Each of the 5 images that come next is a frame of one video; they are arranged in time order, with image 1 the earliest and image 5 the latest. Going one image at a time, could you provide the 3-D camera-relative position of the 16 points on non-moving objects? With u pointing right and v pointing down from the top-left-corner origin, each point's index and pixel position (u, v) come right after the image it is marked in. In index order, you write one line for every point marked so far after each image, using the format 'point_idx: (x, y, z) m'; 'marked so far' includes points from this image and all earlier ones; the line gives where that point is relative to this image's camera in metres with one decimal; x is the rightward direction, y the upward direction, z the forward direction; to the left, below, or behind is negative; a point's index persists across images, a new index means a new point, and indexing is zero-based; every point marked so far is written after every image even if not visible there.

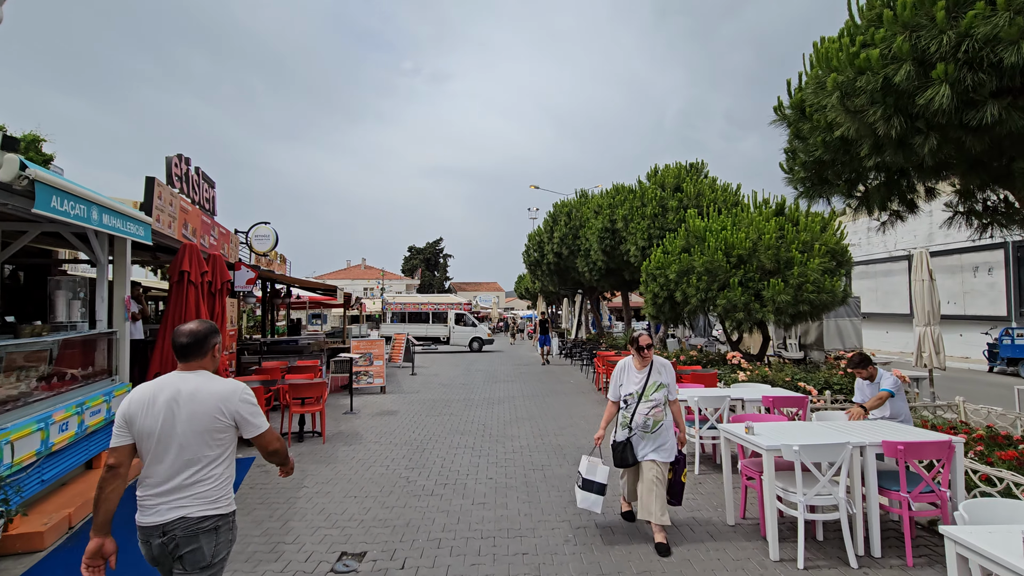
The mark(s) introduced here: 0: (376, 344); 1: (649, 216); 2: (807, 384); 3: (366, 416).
0: (-3.6, -1.5, +13.2) m
1: (+4.0, +2.1, +14.7) m
2: (+5.0, -1.6, +8.4) m
3: (-3.0, -2.6, +10.2) m
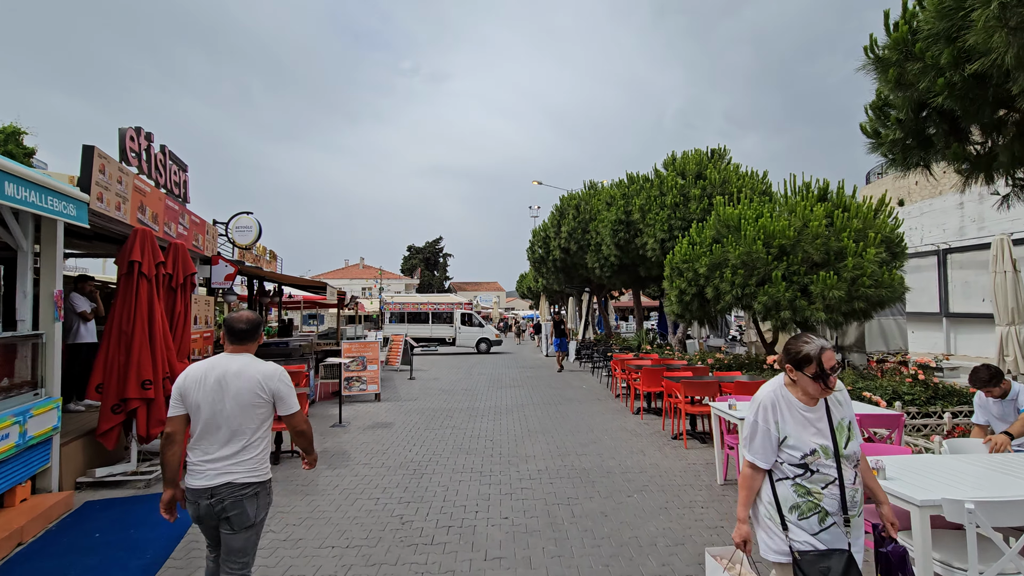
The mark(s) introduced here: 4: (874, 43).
0: (-3.4, -1.4, +12.0) m
1: (+4.2, +2.2, +13.4) m
2: (+5.2, -1.5, +7.2) m
3: (-2.8, -2.6, +9.0) m
4: (+3.6, +2.4, +4.9) m
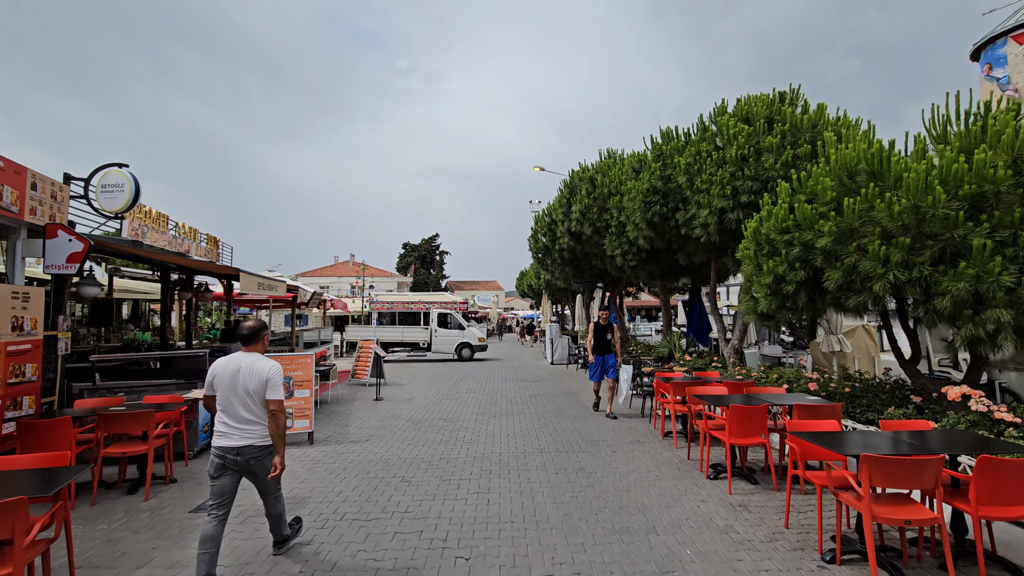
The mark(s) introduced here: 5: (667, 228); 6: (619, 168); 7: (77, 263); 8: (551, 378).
0: (-3.4, -1.2, +8.0) m
1: (+4.2, +2.4, +9.5) m
2: (+5.2, -1.3, +3.3) m
3: (-2.8, -2.4, +5.1) m
4: (+3.5, +2.6, +1.0) m
5: (+3.7, +1.4, +11.8) m
6: (+3.1, +3.5, +14.7) m
7: (-6.1, +0.4, +6.9) m
8: (+1.3, -3.0, +16.5) m
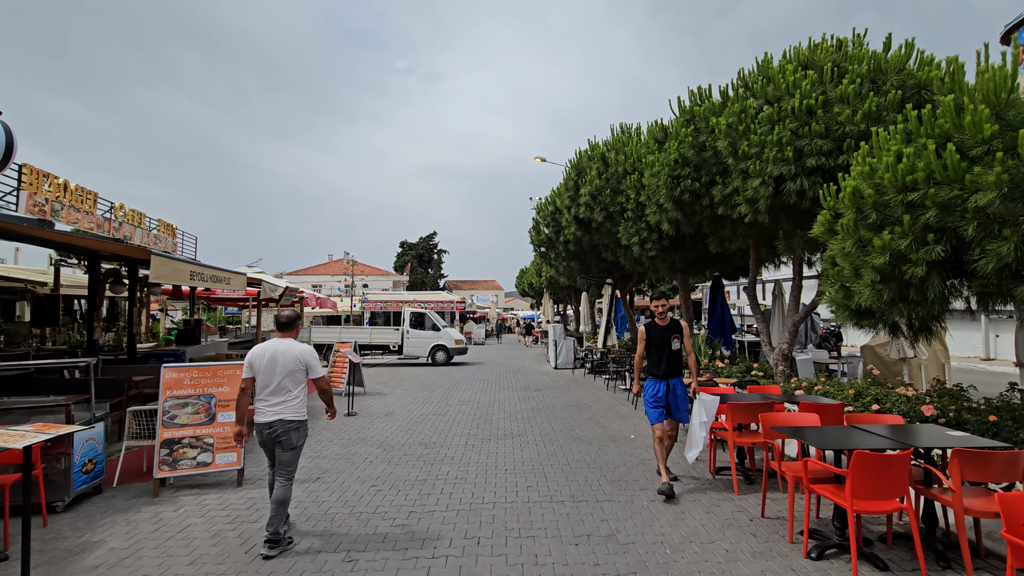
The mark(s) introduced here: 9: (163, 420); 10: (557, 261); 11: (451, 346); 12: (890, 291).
0: (-3.5, -1.1, +6.0) m
1: (+4.2, +2.6, +7.5) m
2: (+5.2, -1.2, +1.2) m
3: (-2.9, -2.2, +3.0) m
4: (+3.5, +2.8, -1.0) m
5: (+3.7, +1.6, +9.7) m
6: (+3.1, +3.7, +12.6) m
7: (-6.1, +0.6, +4.8) m
8: (+1.3, -2.8, +14.4) m
9: (-4.0, -1.5, +5.8) m
10: (+1.7, +1.1, +19.7) m
11: (-2.7, -2.3, +19.9) m
12: (+3.6, 0.0, +4.8) m
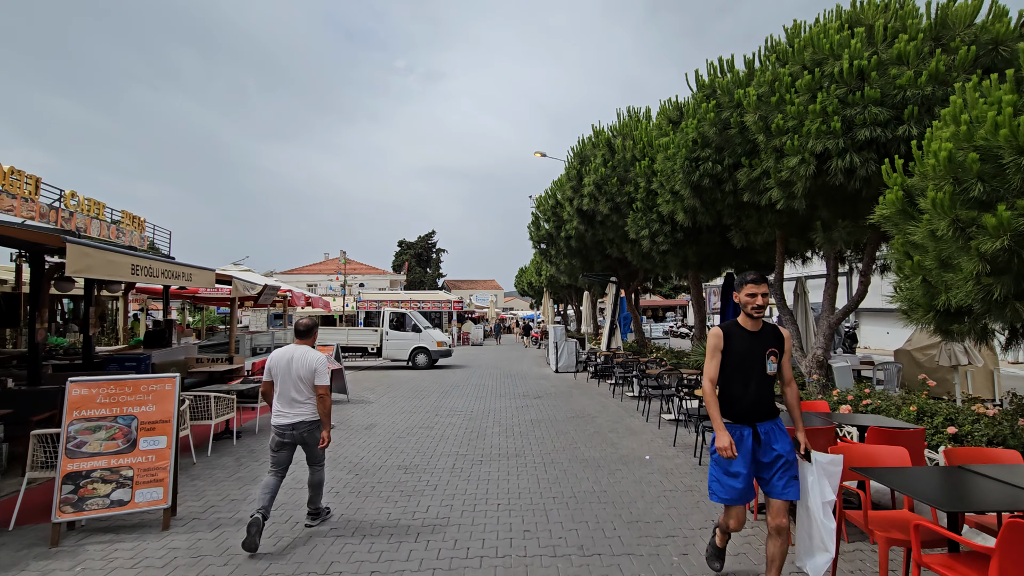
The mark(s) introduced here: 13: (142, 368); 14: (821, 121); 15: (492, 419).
0: (-3.5, -1.0, +4.8) m
1: (+4.1, +2.6, +6.3) m
2: (+5.1, -1.1, +0.1) m
3: (-2.9, -2.2, +1.8) m
4: (+3.5, +2.8, -2.2) m
5: (+3.6, +1.6, +8.5) m
6: (+3.0, +3.7, +11.4) m
7: (-6.2, +0.6, +3.7) m
8: (+1.2, -2.8, +13.3) m
9: (-4.1, -1.5, +4.6) m
10: (+1.6, +1.1, +18.6) m
11: (-2.7, -2.3, +18.7) m
12: (+3.5, 0.0, +3.6) m
13: (-8.1, -1.7, +10.9) m
14: (+3.9, +2.1, +6.3) m
15: (-0.5, -2.6, +10.1) m
